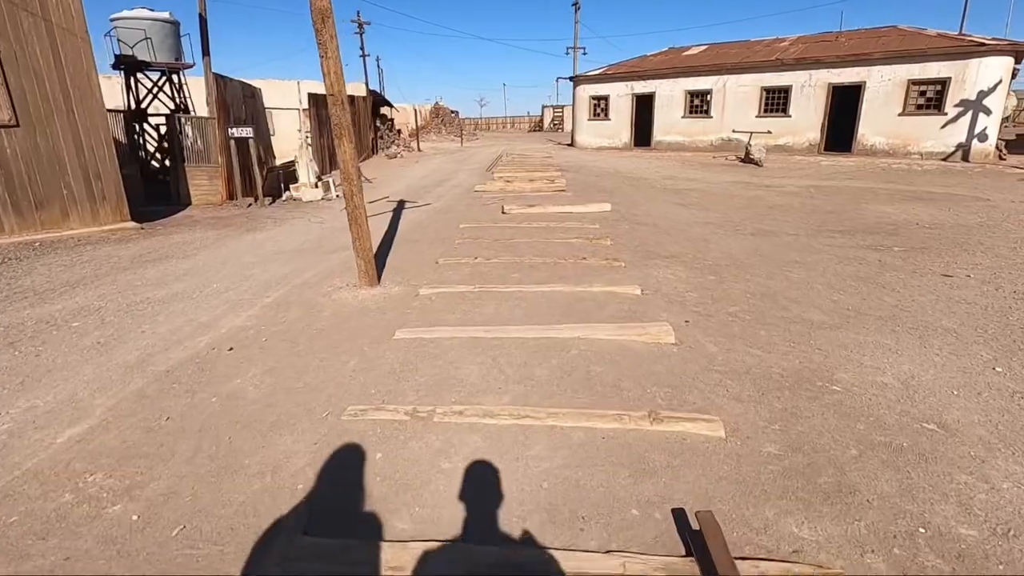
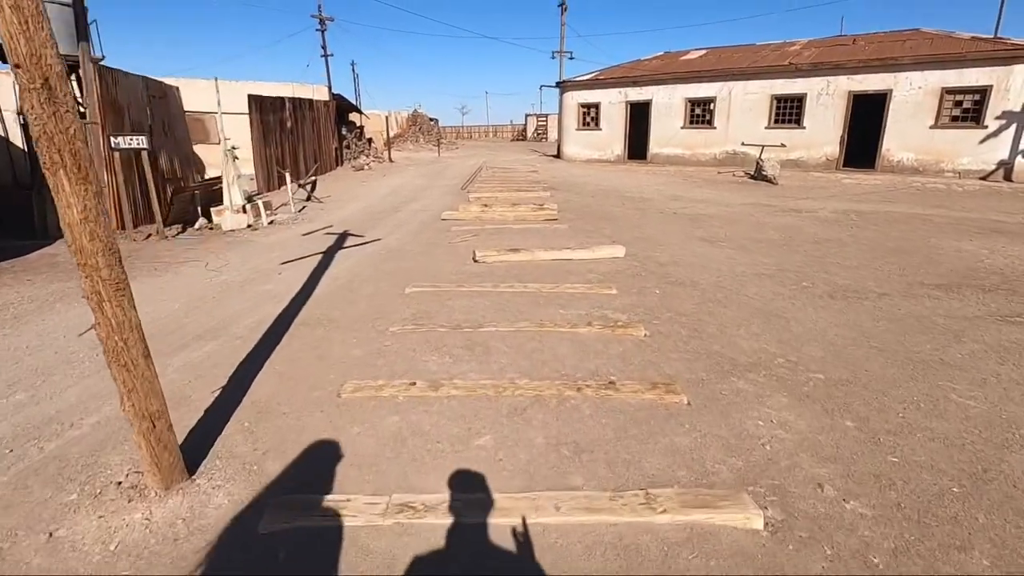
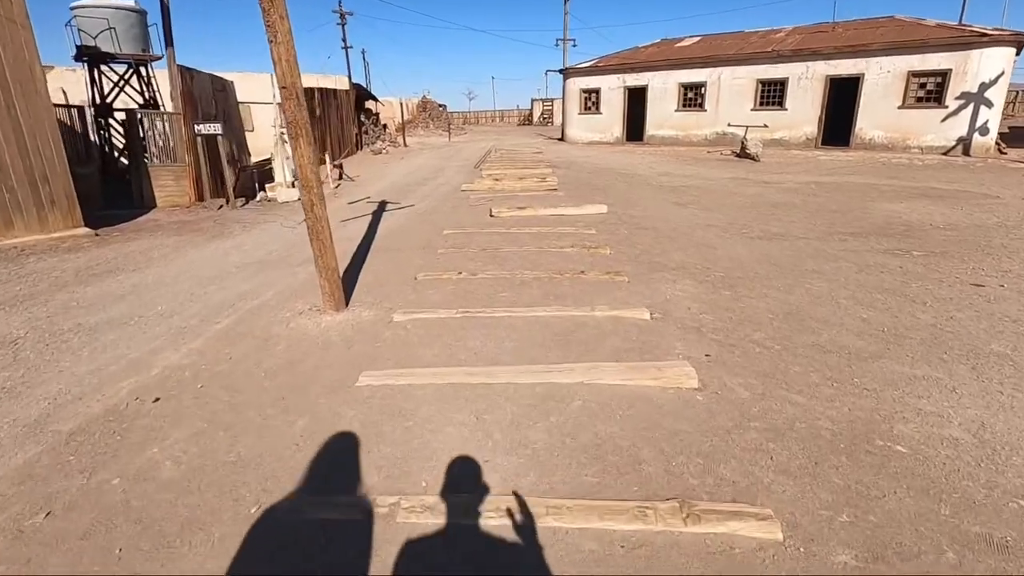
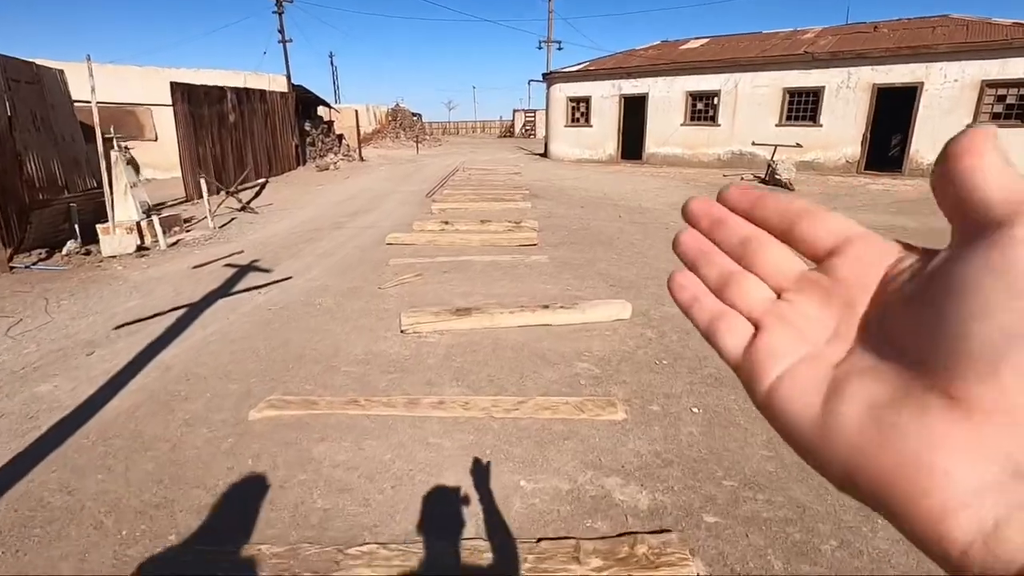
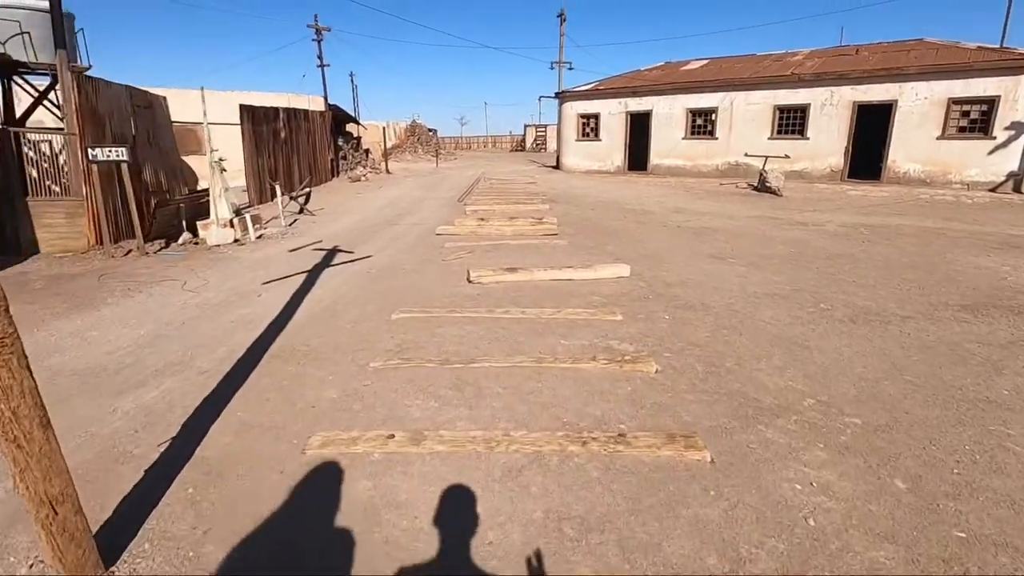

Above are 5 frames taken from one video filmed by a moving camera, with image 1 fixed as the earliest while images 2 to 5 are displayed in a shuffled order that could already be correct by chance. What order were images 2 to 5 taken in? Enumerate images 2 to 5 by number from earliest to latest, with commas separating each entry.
3, 2, 5, 4
